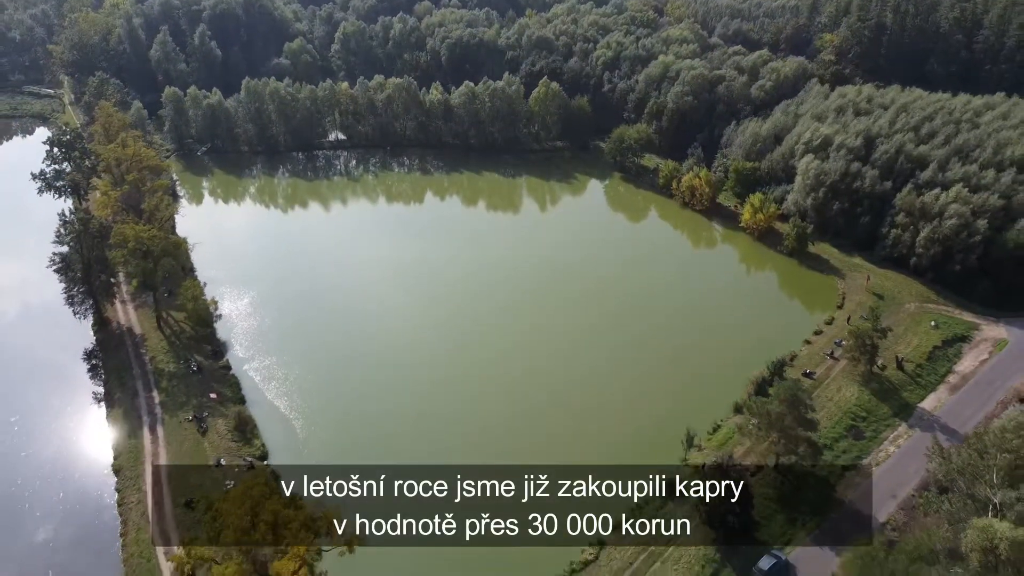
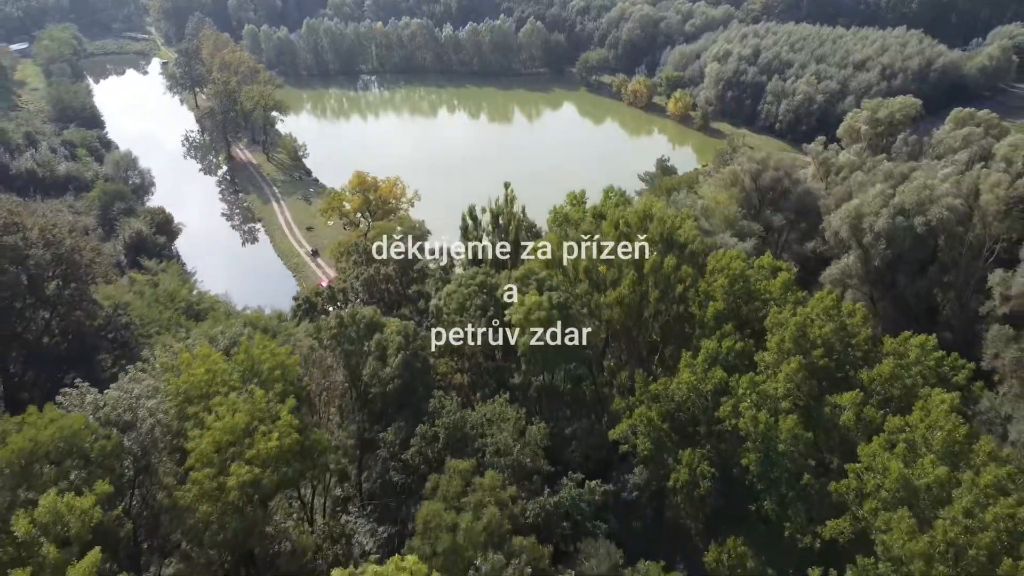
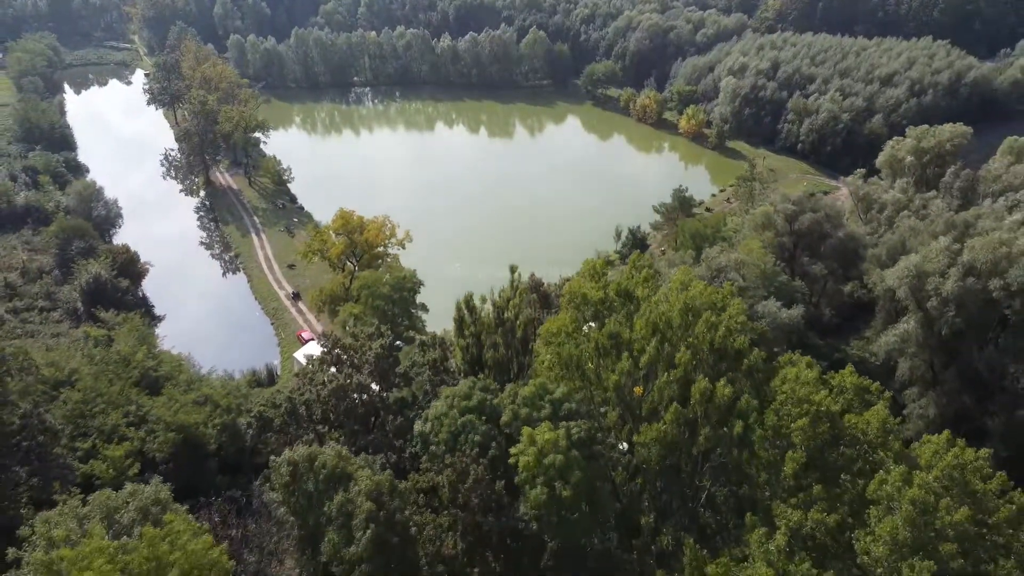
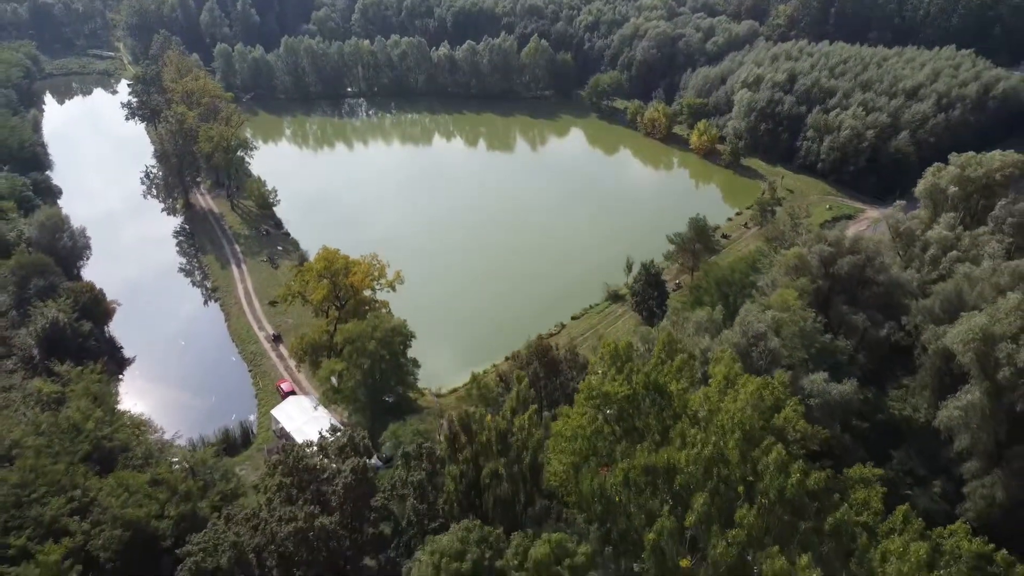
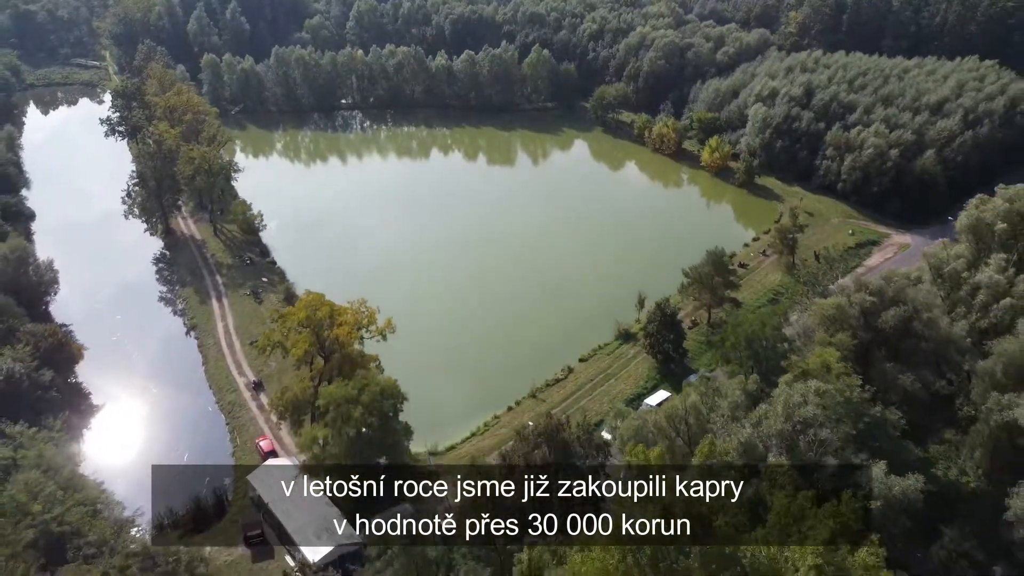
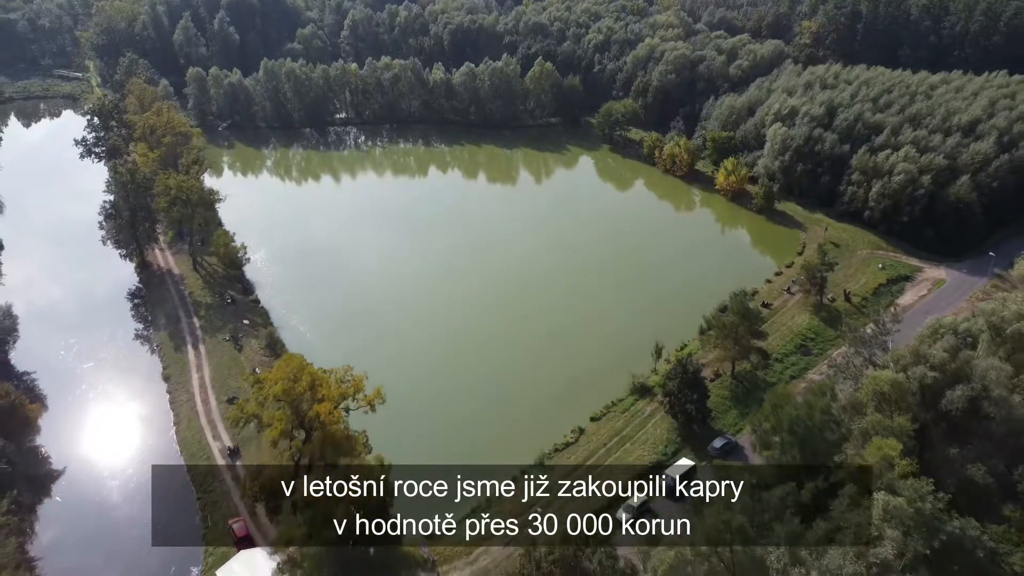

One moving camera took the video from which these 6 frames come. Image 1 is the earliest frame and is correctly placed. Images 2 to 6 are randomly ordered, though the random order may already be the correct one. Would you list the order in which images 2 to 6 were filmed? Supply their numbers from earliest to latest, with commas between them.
6, 5, 4, 3, 2
